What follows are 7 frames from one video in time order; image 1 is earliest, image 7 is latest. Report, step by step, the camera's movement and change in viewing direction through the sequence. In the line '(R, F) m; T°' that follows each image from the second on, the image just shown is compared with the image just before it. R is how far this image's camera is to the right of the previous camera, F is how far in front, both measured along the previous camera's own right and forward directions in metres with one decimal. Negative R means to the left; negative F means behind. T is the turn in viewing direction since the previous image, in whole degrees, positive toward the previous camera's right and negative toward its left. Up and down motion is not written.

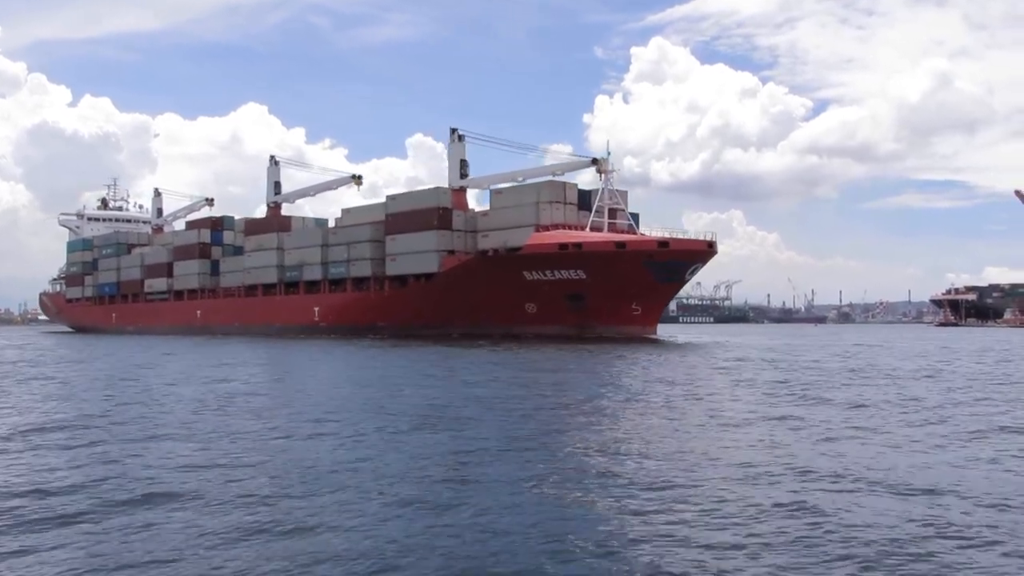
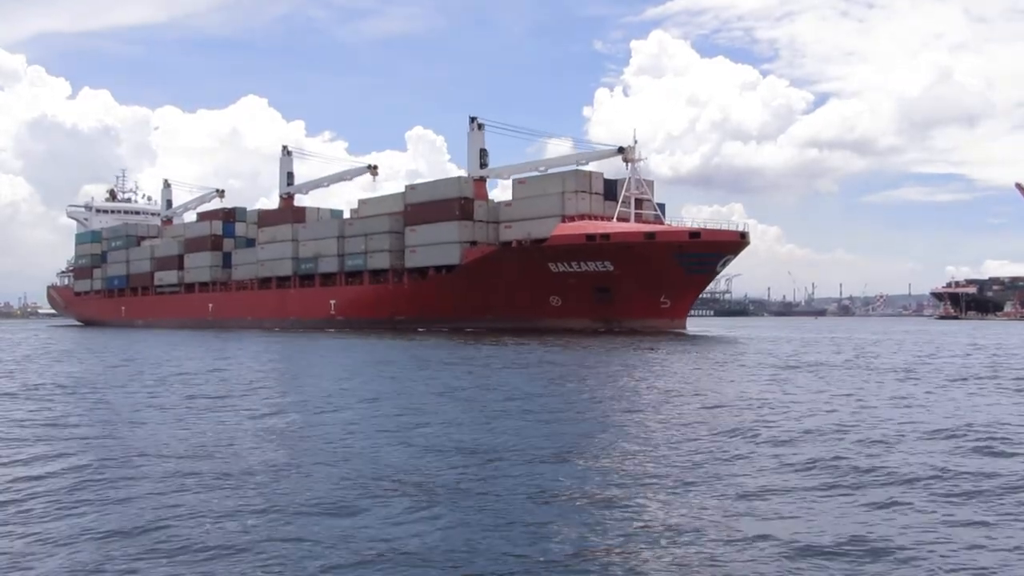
(-0.8, +0.7) m; 0°
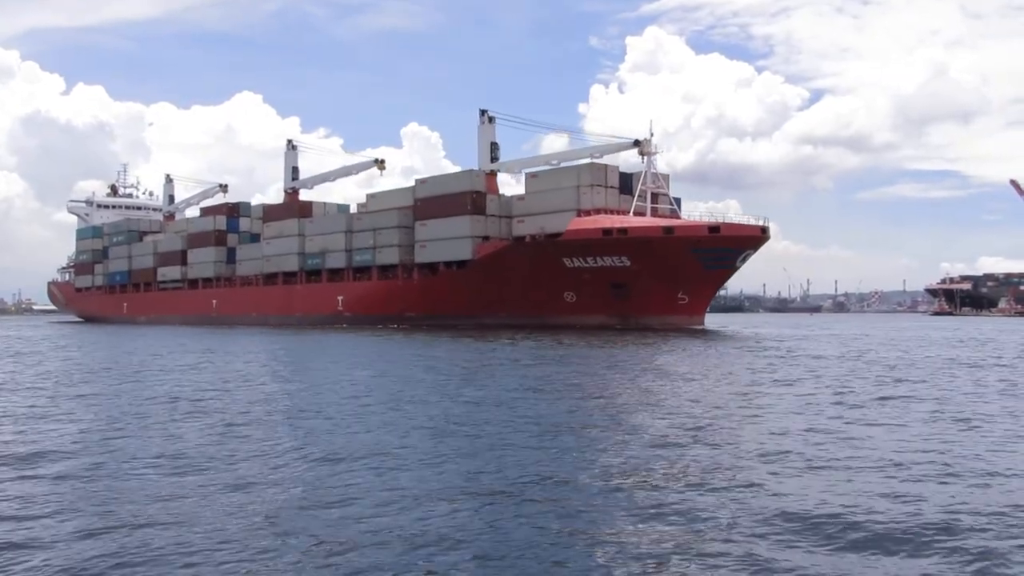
(-0.5, +0.5) m; 0°
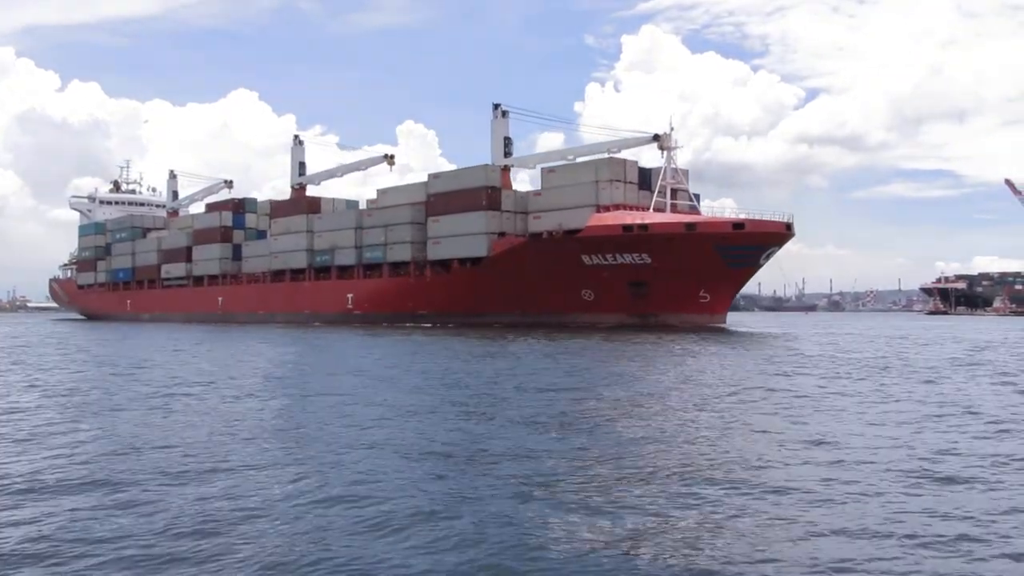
(-0.6, +0.6) m; 0°
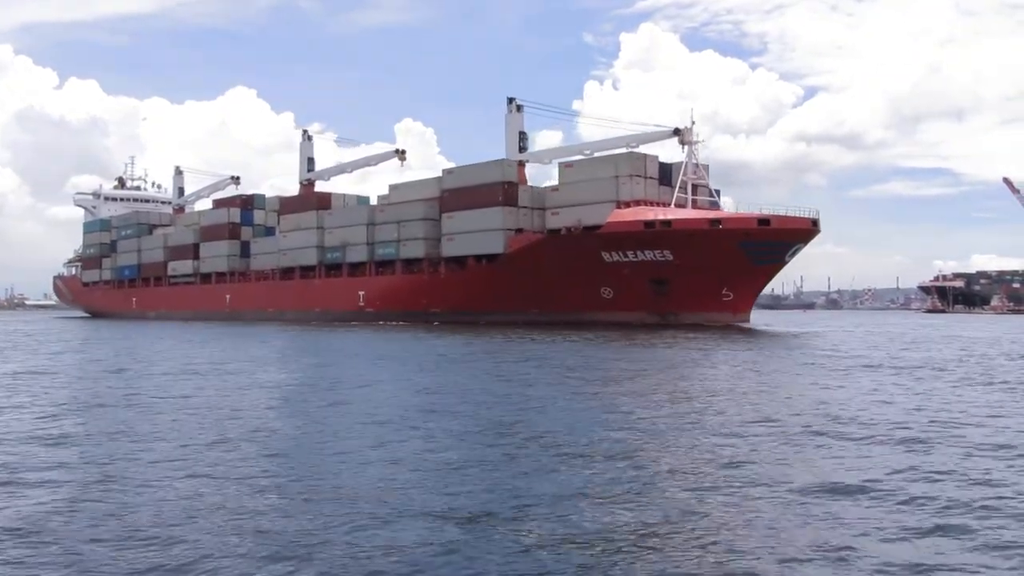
(-0.6, +0.5) m; 0°
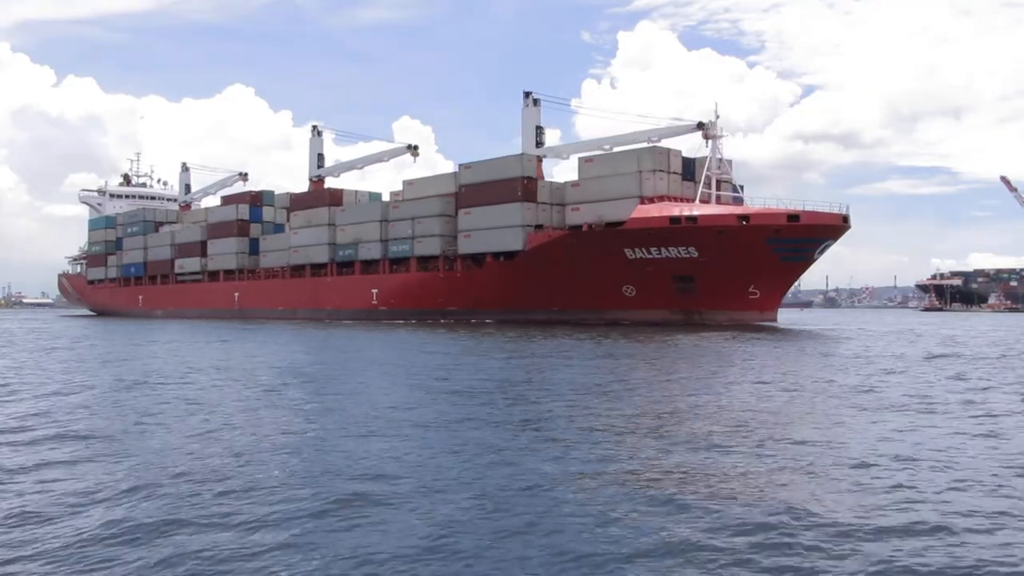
(-0.6, +0.6) m; 0°
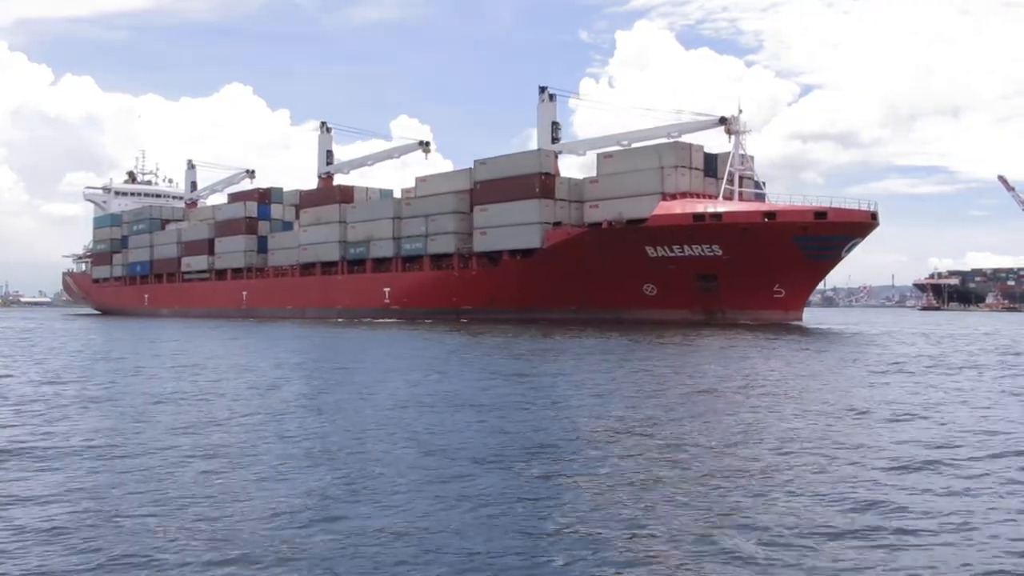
(-0.6, +0.5) m; 0°
